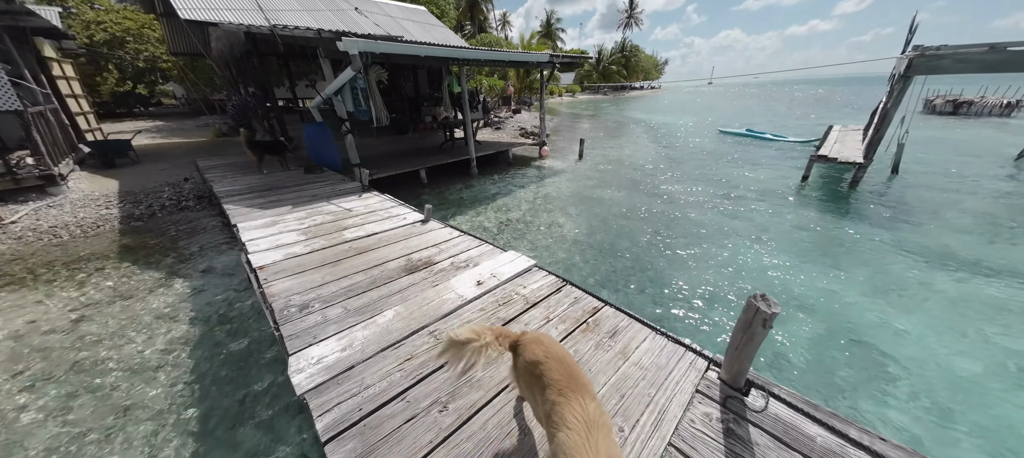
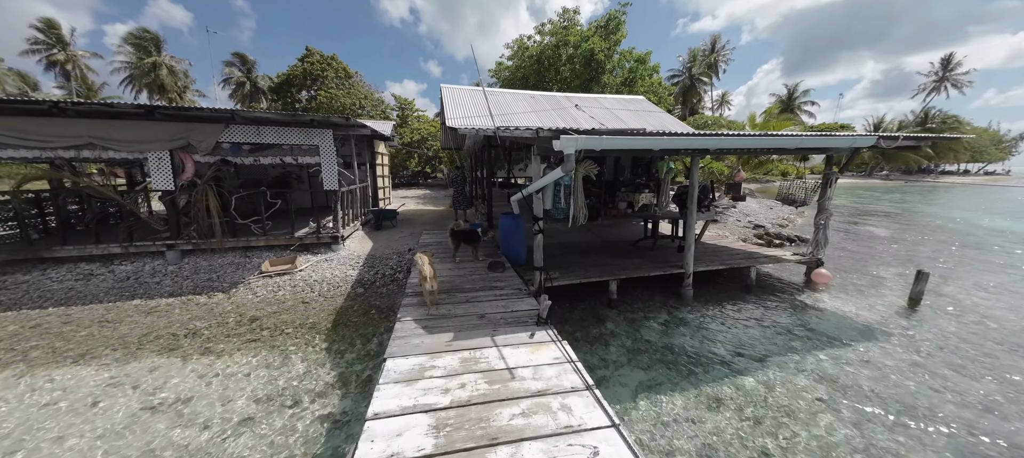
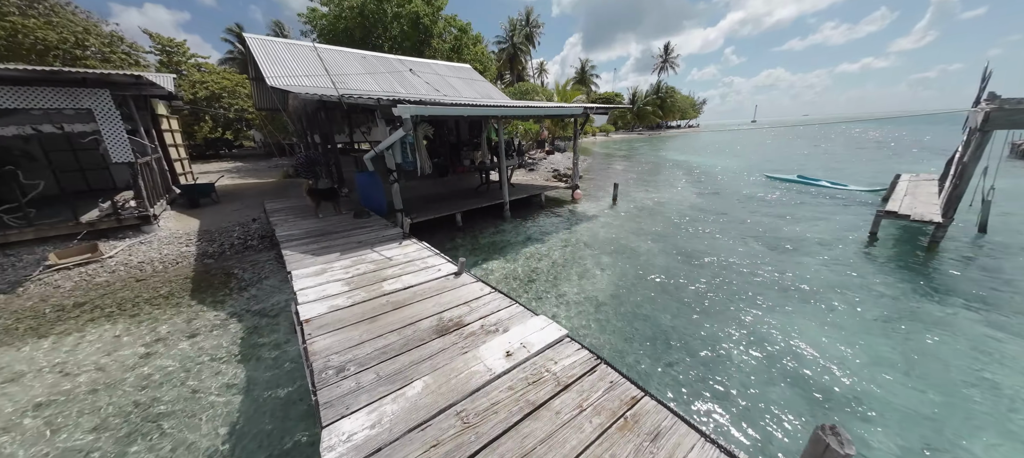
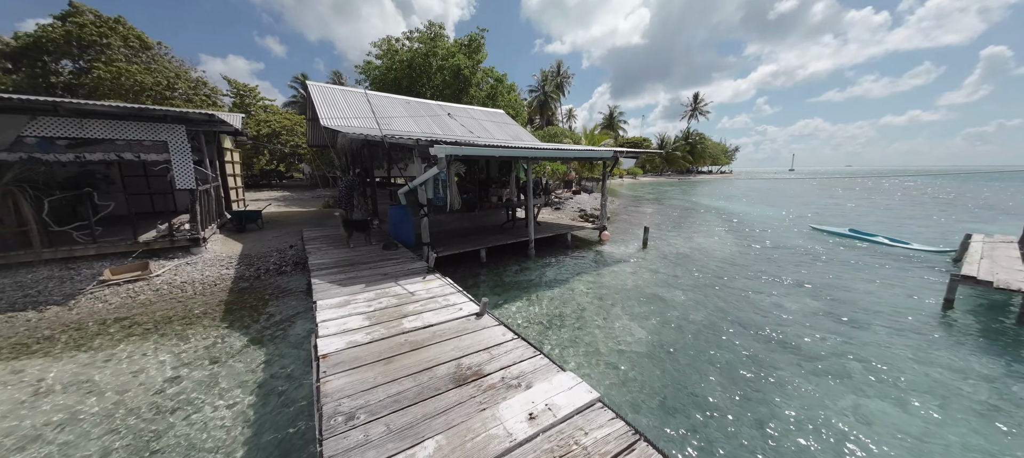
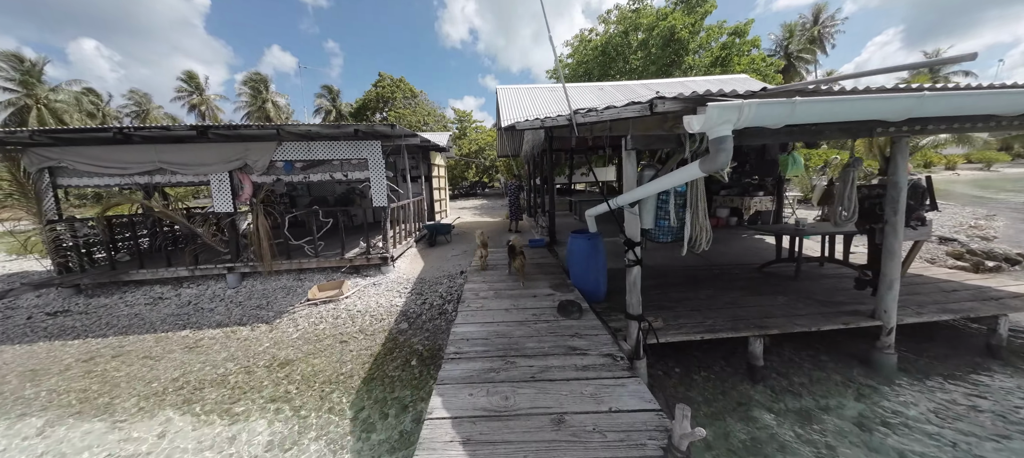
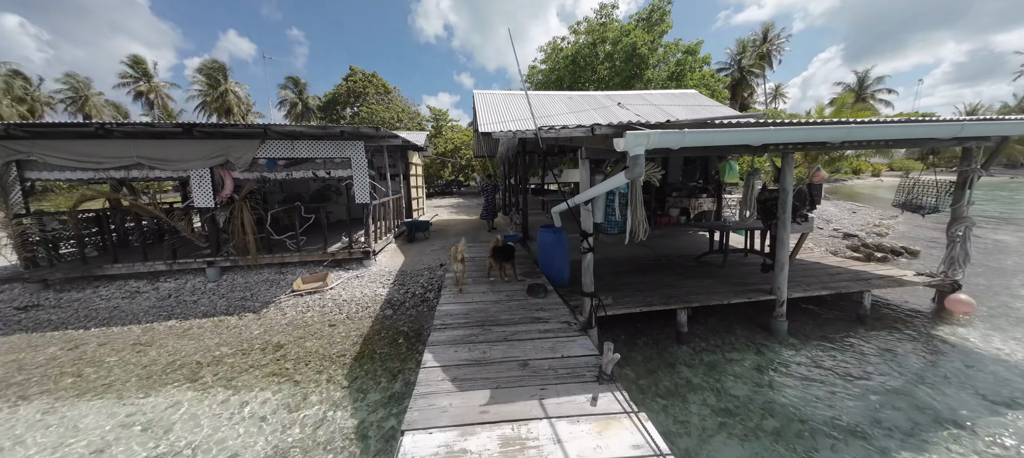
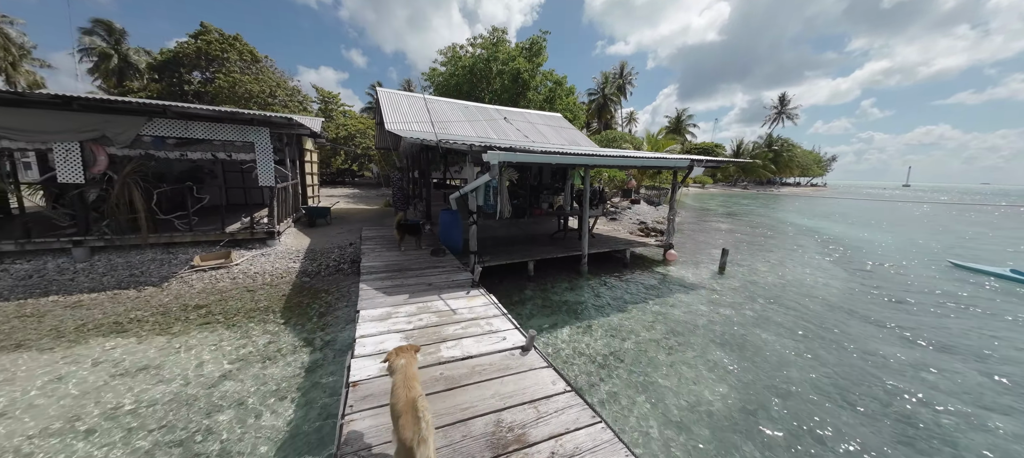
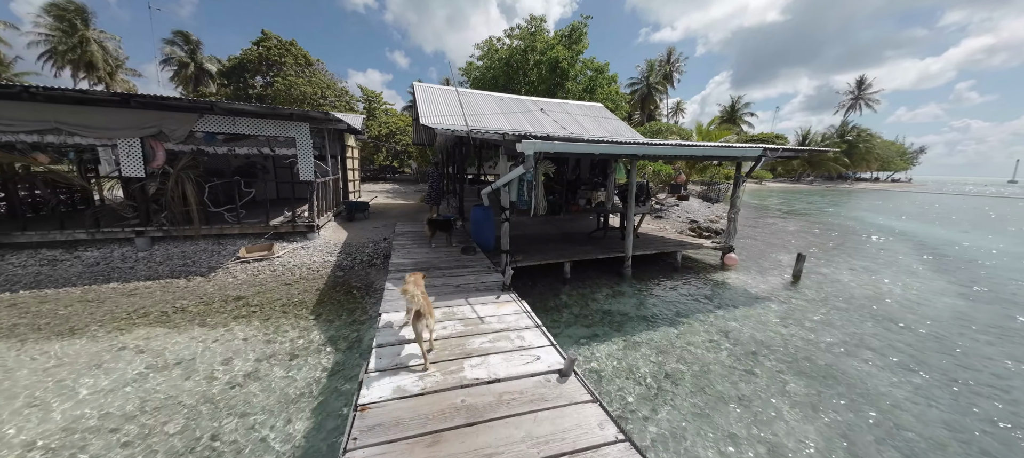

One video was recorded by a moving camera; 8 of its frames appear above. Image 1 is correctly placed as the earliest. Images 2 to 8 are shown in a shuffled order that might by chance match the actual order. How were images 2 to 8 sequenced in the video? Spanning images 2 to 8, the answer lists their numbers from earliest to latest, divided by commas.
3, 4, 7, 8, 2, 6, 5
